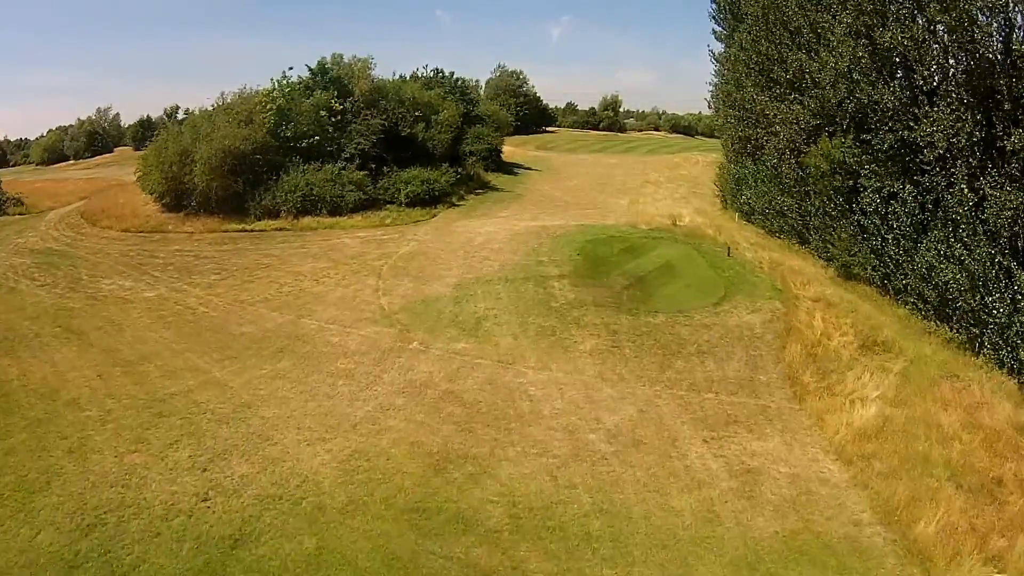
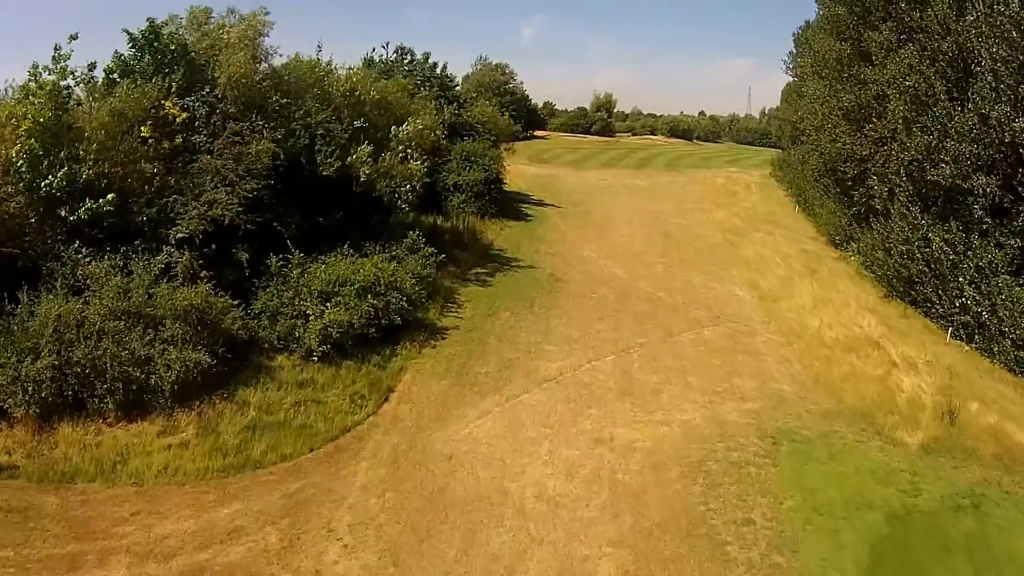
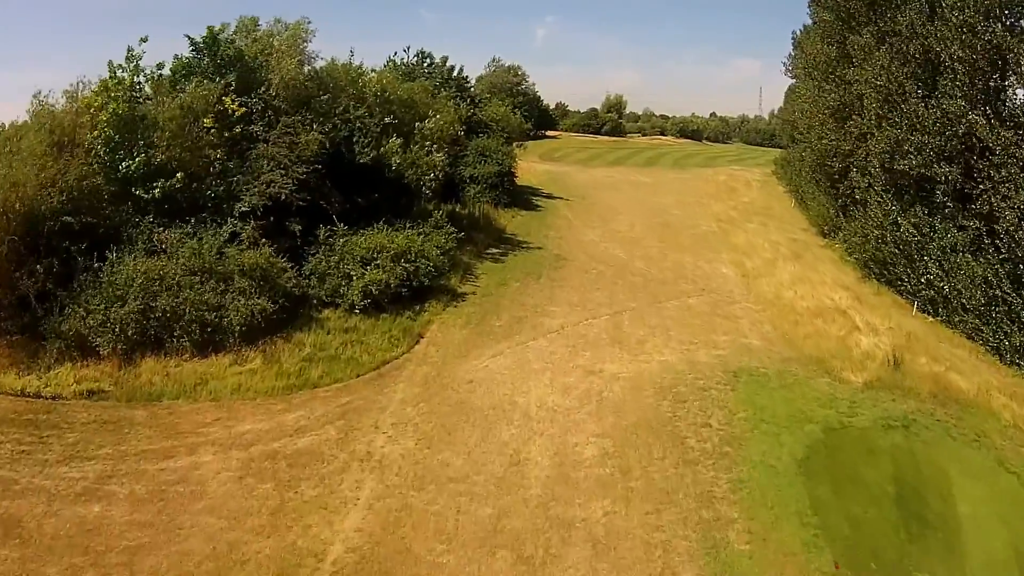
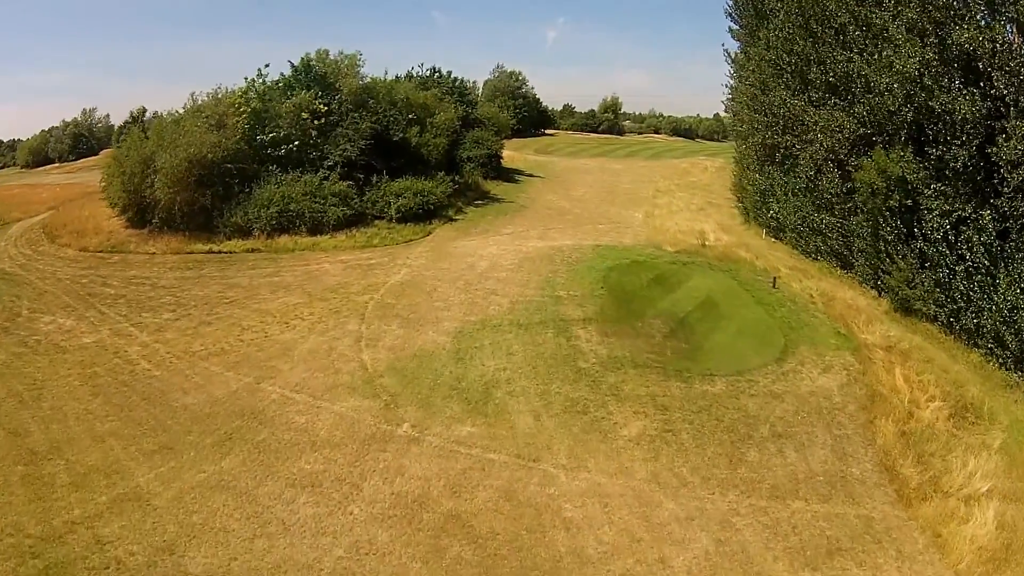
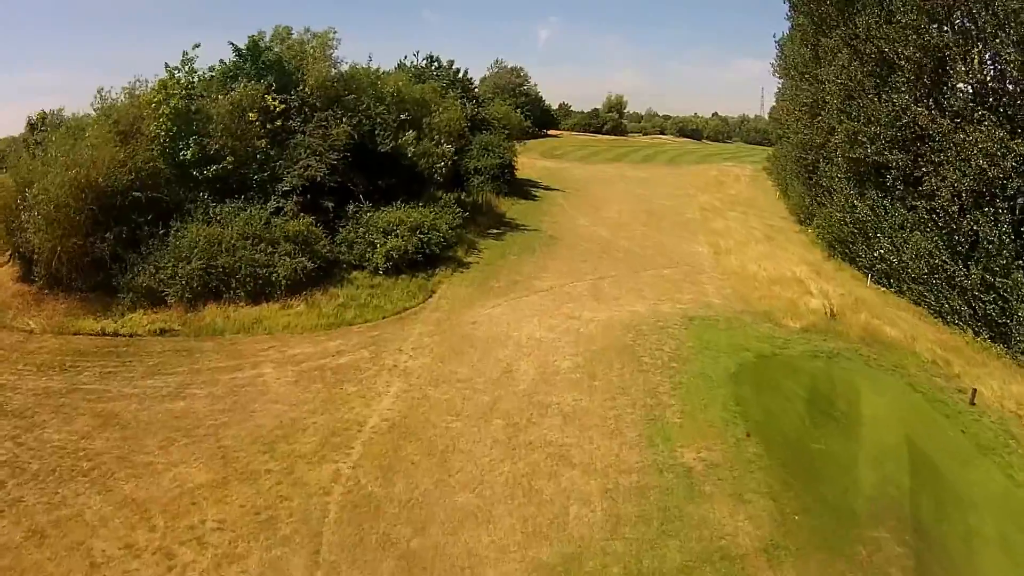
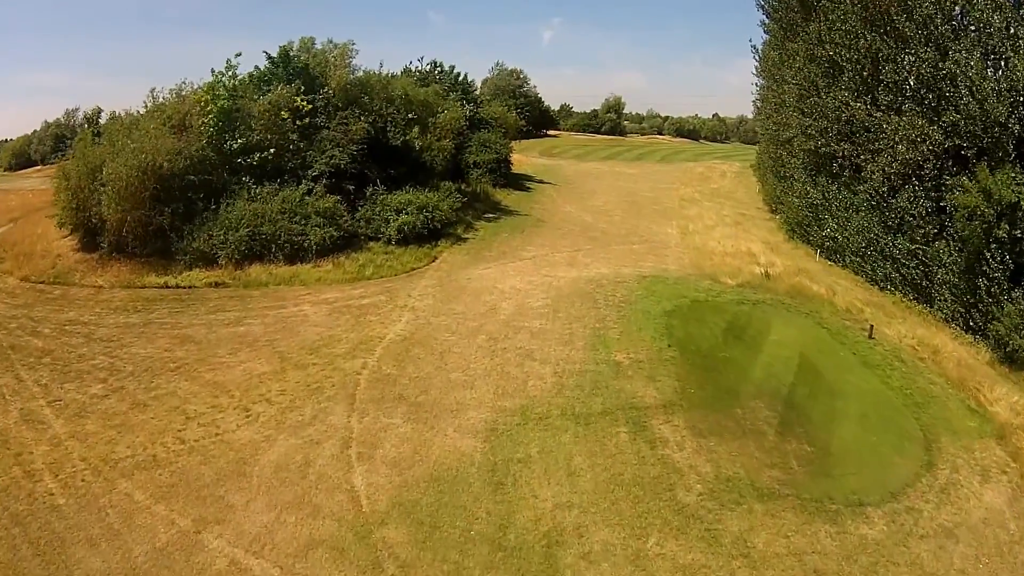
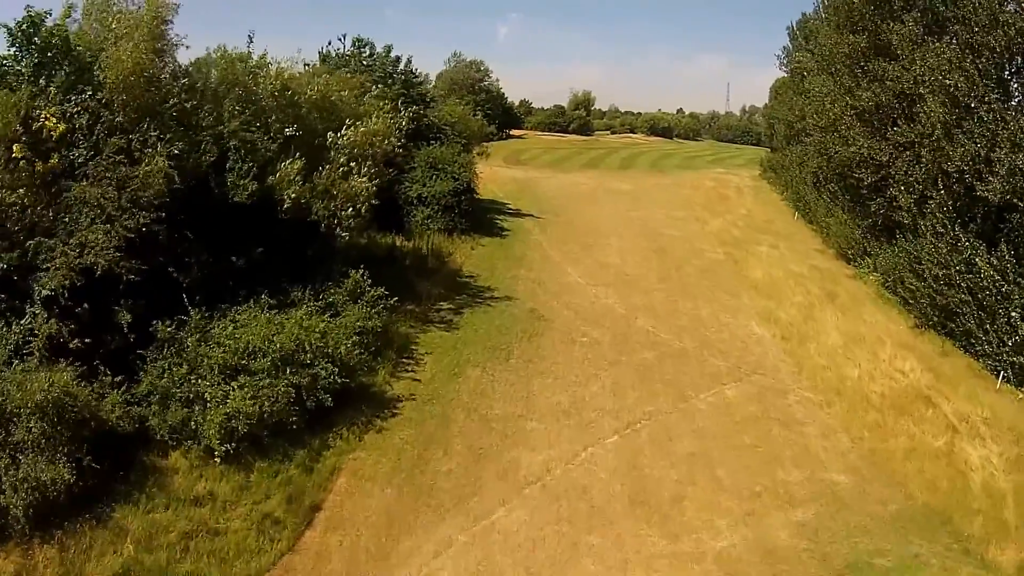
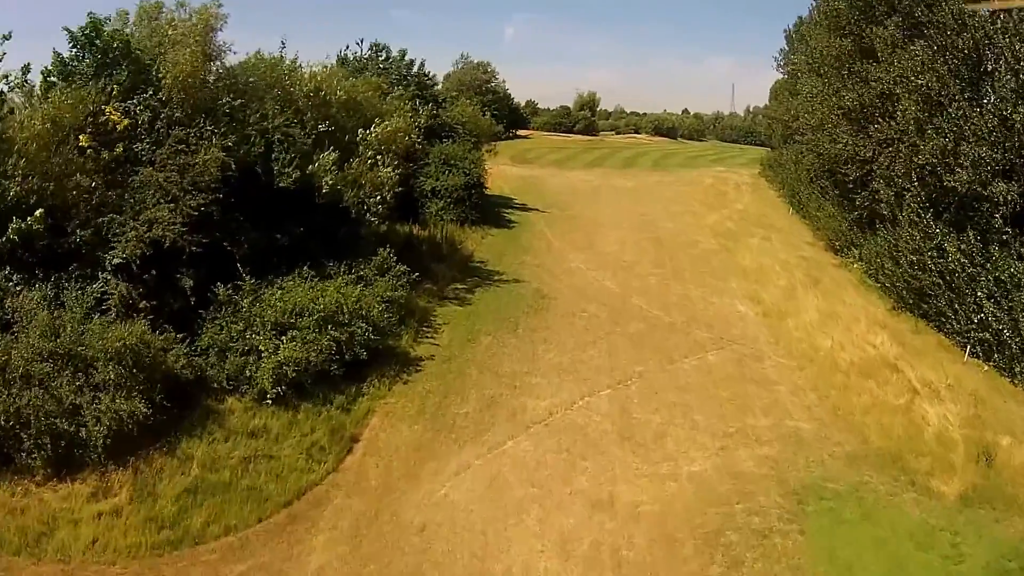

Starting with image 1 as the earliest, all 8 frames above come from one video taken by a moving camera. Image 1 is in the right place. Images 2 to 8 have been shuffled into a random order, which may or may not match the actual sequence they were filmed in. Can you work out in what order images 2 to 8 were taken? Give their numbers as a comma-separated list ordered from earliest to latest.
4, 6, 5, 3, 2, 8, 7
